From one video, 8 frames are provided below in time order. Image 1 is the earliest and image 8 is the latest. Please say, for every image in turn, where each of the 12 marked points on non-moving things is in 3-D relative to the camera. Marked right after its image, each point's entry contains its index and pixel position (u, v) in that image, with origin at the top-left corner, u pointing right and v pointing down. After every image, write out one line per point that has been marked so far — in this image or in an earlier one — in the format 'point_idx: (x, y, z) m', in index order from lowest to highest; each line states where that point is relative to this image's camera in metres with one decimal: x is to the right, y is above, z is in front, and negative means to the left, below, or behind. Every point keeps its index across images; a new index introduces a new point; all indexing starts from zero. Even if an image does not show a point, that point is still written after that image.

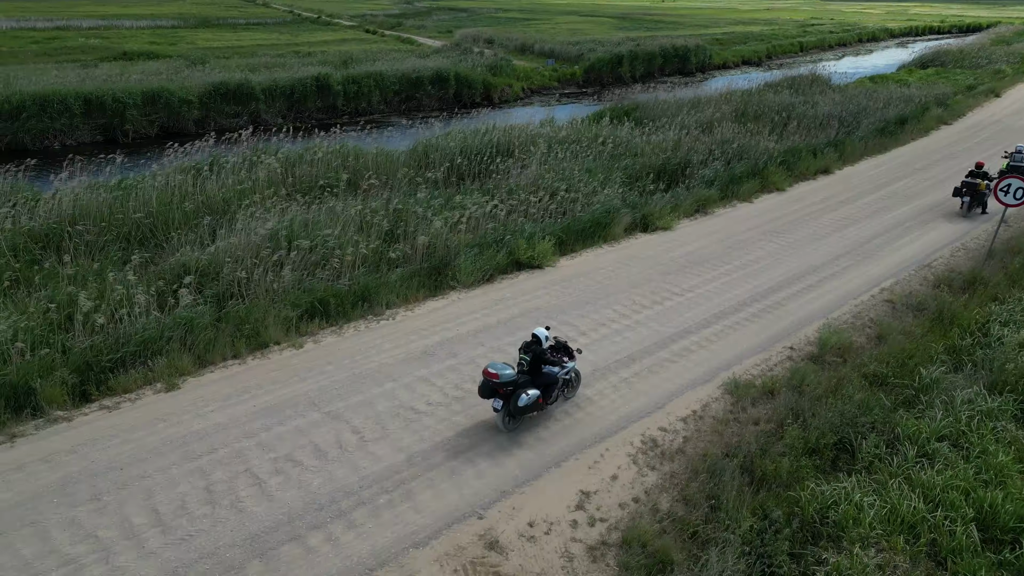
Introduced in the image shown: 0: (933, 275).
0: (+6.4, +0.2, +11.4) m
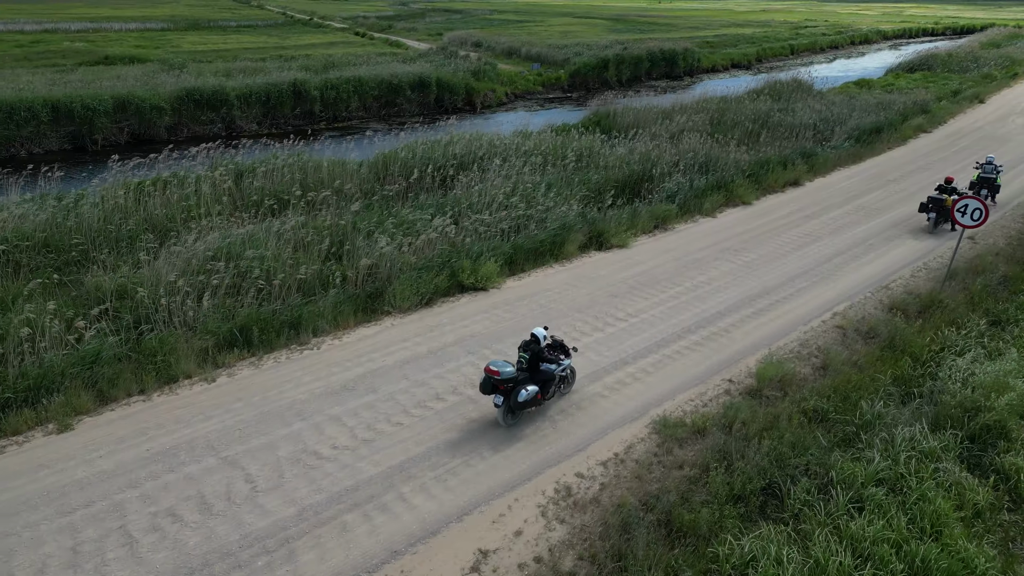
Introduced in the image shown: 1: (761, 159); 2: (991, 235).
0: (+5.6, -0.2, +11.0) m
1: (+6.0, +3.2, +18.2) m
2: (+9.1, +1.0, +14.2) m
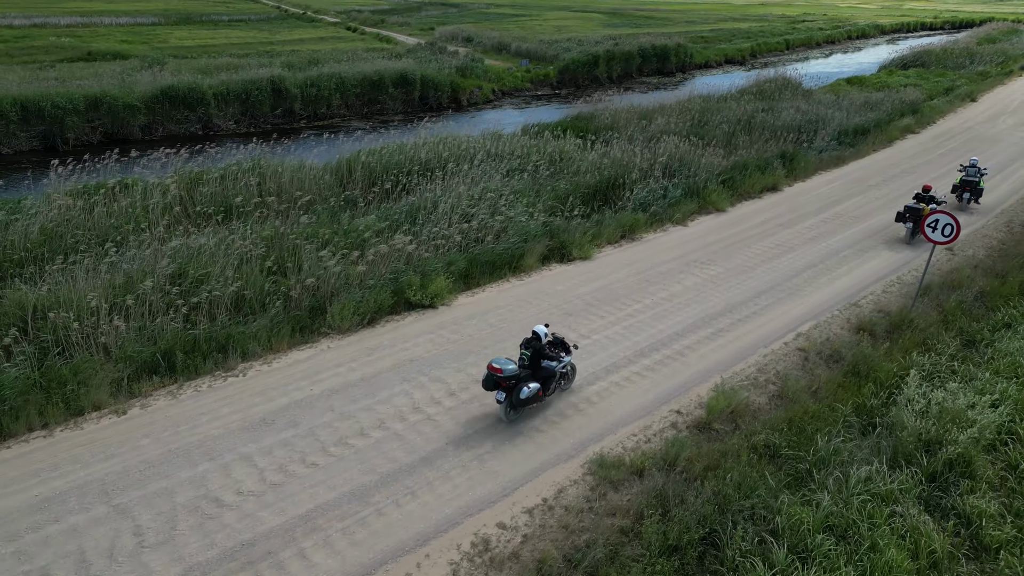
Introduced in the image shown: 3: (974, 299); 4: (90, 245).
0: (+4.8, -0.4, +10.5) m
1: (+5.3, +3.0, +17.7) m
2: (+8.4, +0.8, +13.6) m
3: (+7.1, -0.2, +11.4) m
4: (-6.7, +0.7, +11.9) m
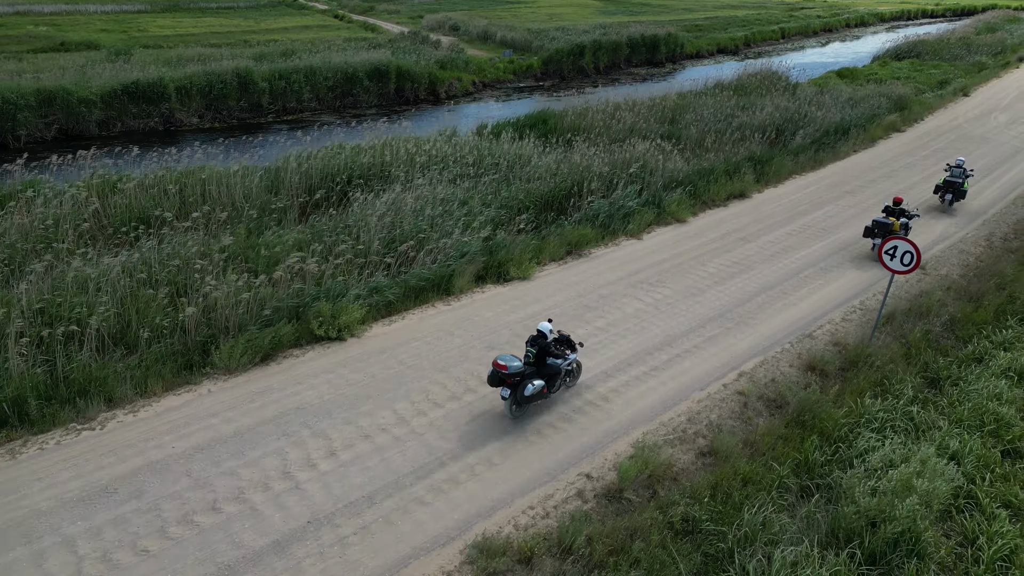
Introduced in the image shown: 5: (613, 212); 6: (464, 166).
0: (+3.8, -0.8, +9.4) m
1: (+4.2, +2.7, +16.6) m
2: (+7.3, +0.4, +12.6) m
3: (+6.0, -0.6, +10.4) m
4: (-7.8, +0.3, +10.8) m
5: (+1.9, +1.4, +14.2) m
6: (-1.0, +2.6, +15.7) m
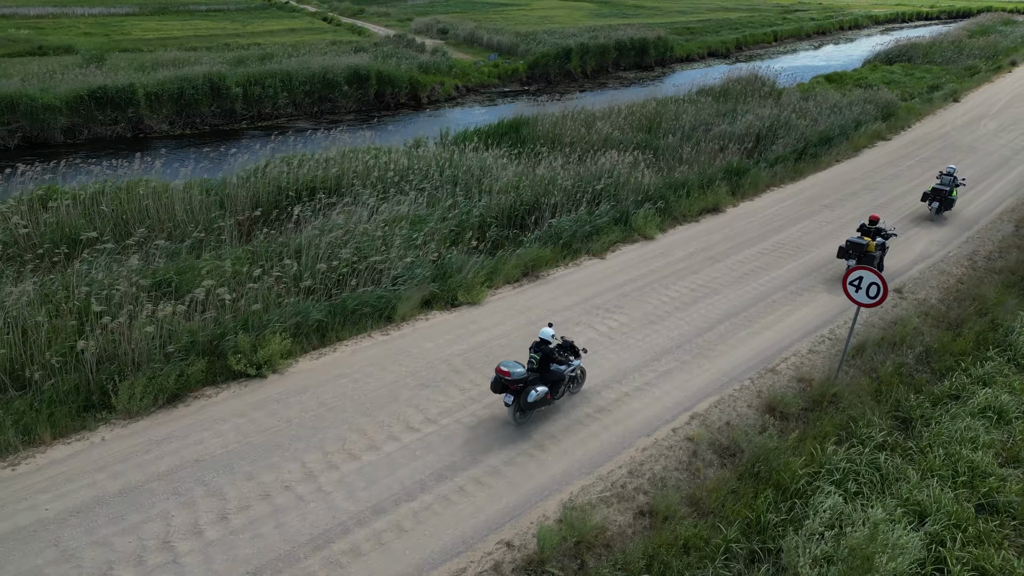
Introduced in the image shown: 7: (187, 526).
0: (+3.0, -1.2, +8.7) m
1: (+3.4, +2.3, +15.8) m
2: (+6.5, 0.0, +11.8) m
3: (+5.3, -0.9, +9.7) m
4: (-8.5, -0.1, +10.0) m
5: (+1.1, +1.1, +13.4) m
6: (-1.8, +2.2, +15.0) m
7: (-2.8, -2.0, +6.3) m
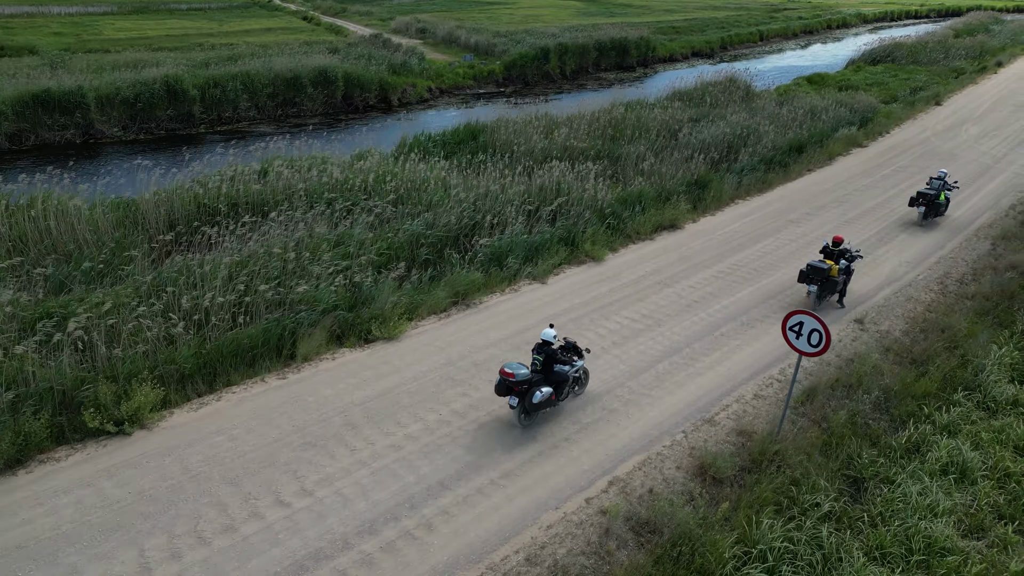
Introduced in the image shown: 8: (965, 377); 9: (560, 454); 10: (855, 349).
0: (+2.0, -1.6, +7.6) m
1: (+2.3, +1.9, +14.8) m
2: (+5.5, -0.4, +10.8) m
3: (+4.2, -1.4, +8.6) m
4: (-9.6, -0.5, +8.9) m
5: (0.0, +0.6, +12.4) m
6: (-2.9, +1.8, +13.9) m
7: (-3.8, -2.5, +5.2) m
8: (+5.7, -1.1, +9.3) m
9: (+0.5, -1.7, +7.5) m
10: (+4.6, -0.8, +9.8) m
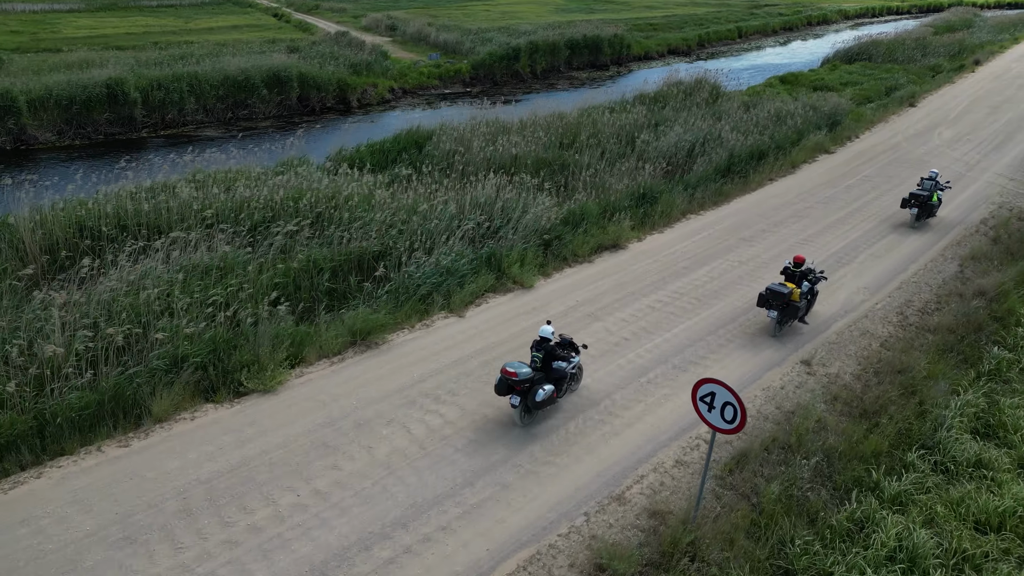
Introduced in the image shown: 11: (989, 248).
0: (+0.8, -2.1, +6.4) m
1: (+1.0, +1.4, +13.6) m
2: (+4.2, -0.8, +9.7) m
3: (+3.0, -1.8, +7.5) m
4: (-10.8, -1.1, +7.5) m
5: (-1.2, +0.1, +11.1) m
6: (-4.2, +1.3, +12.6) m
7: (-4.9, -3.0, +3.9) m
8: (+4.5, -1.6, +8.2) m
9: (-0.7, -2.2, +6.2) m
10: (+3.4, -1.3, +8.6) m
11: (+8.4, +0.7, +13.1) m
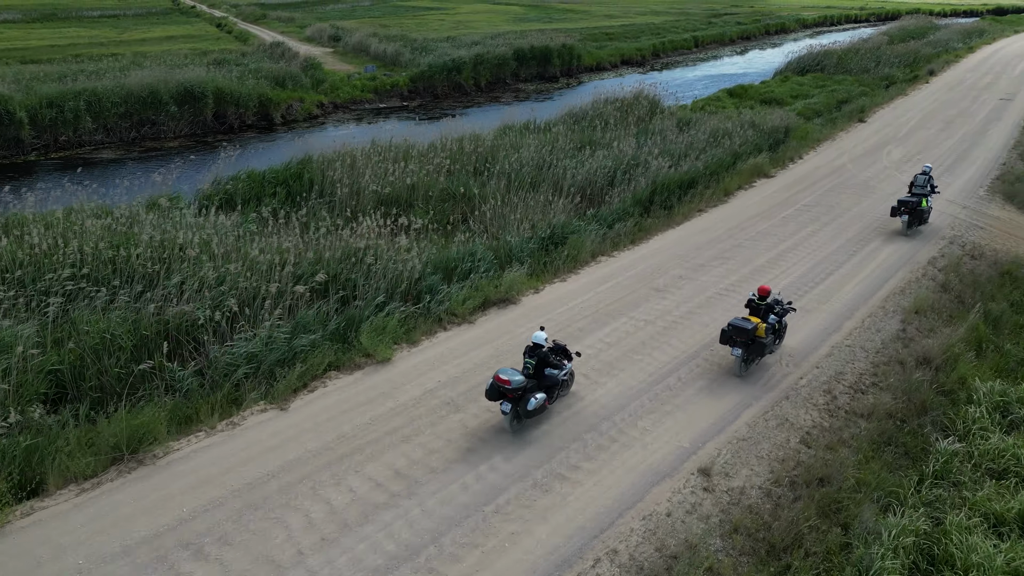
0: (-0.8, -3.0, +4.3) m
1: (-1.0, +0.4, +11.5) m
2: (+2.4, -1.7, +7.7) m
3: (+1.3, -2.7, +5.4) m
4: (-12.5, -2.2, +4.9) m
5: (-3.1, -0.8, +8.9) m
6: (-6.1, +0.2, +10.3) m
7: (-6.4, -4.0, +1.5) m
8: (+2.8, -2.4, +6.2) m
9: (-2.3, -3.1, +4.0) m
10: (+1.6, -2.1, +6.6) m
11: (+6.5, -0.1, +11.3) m
